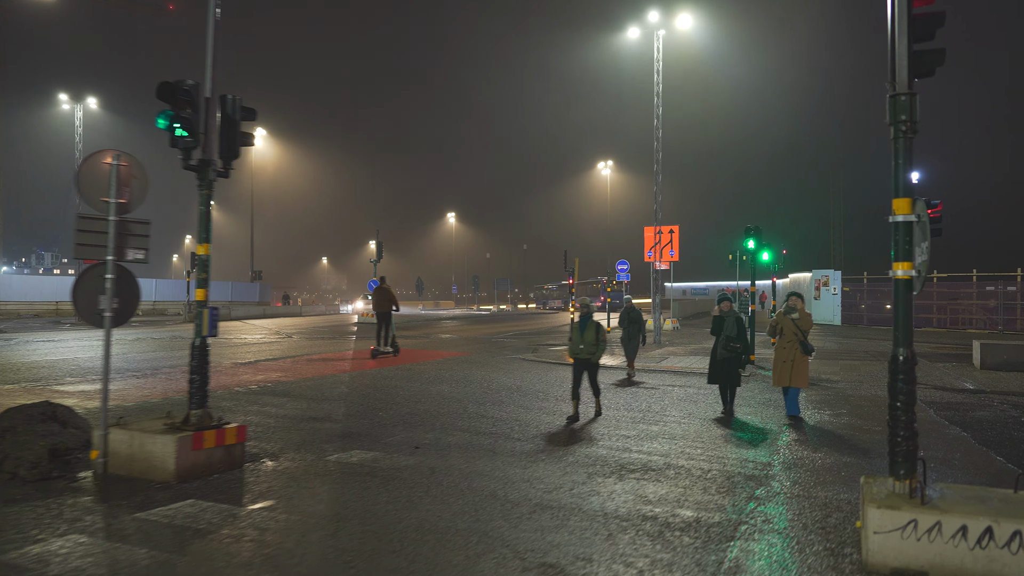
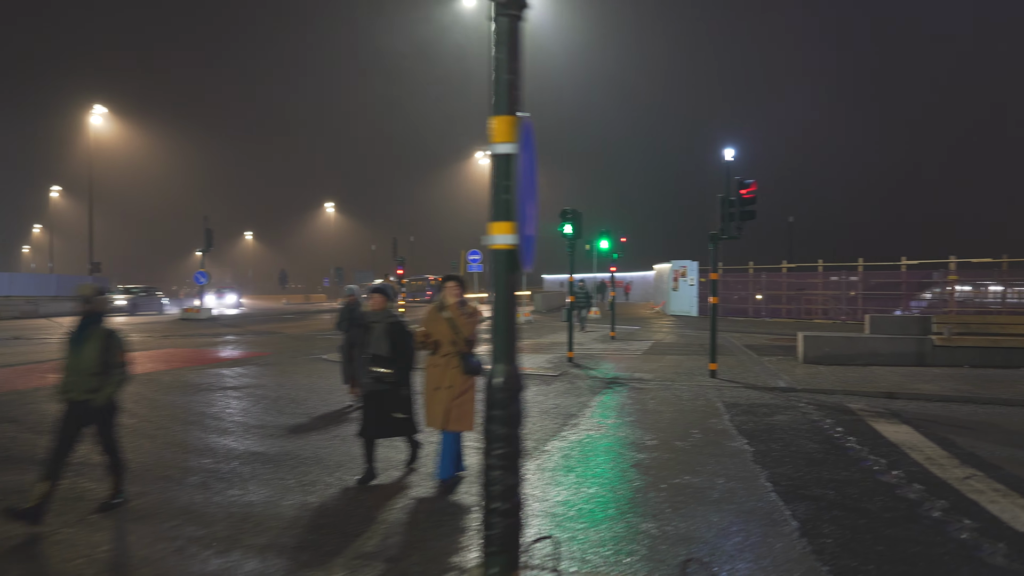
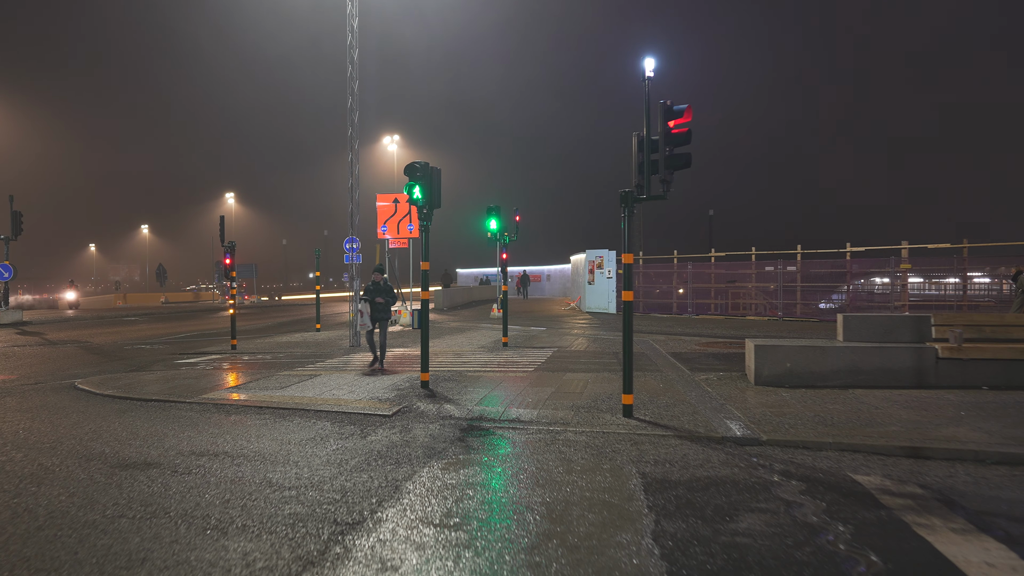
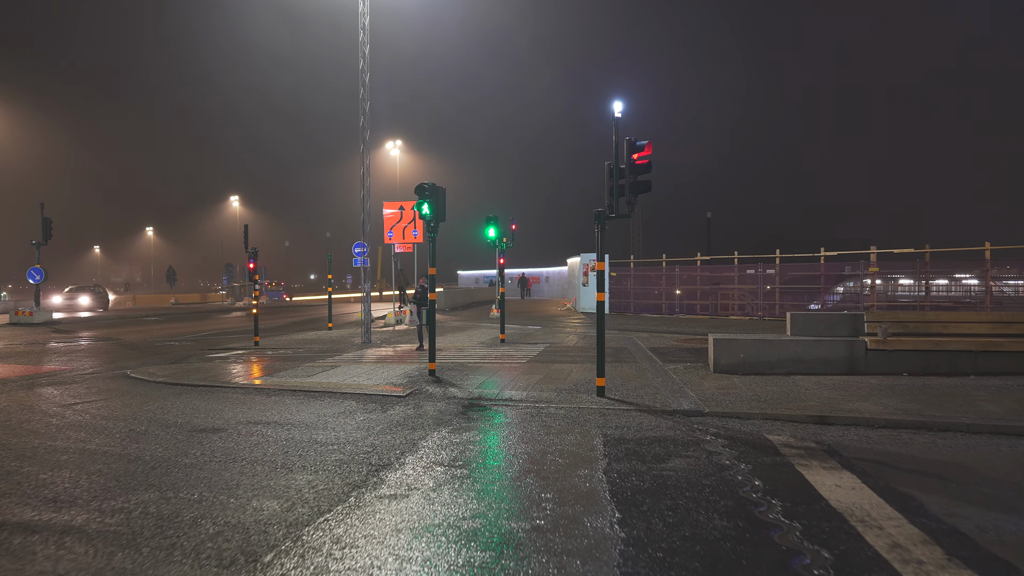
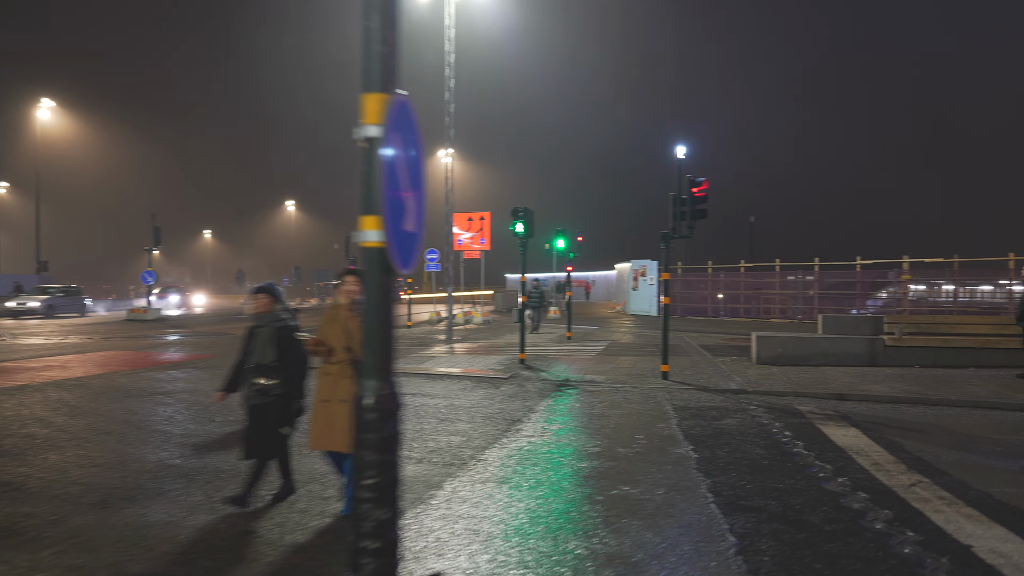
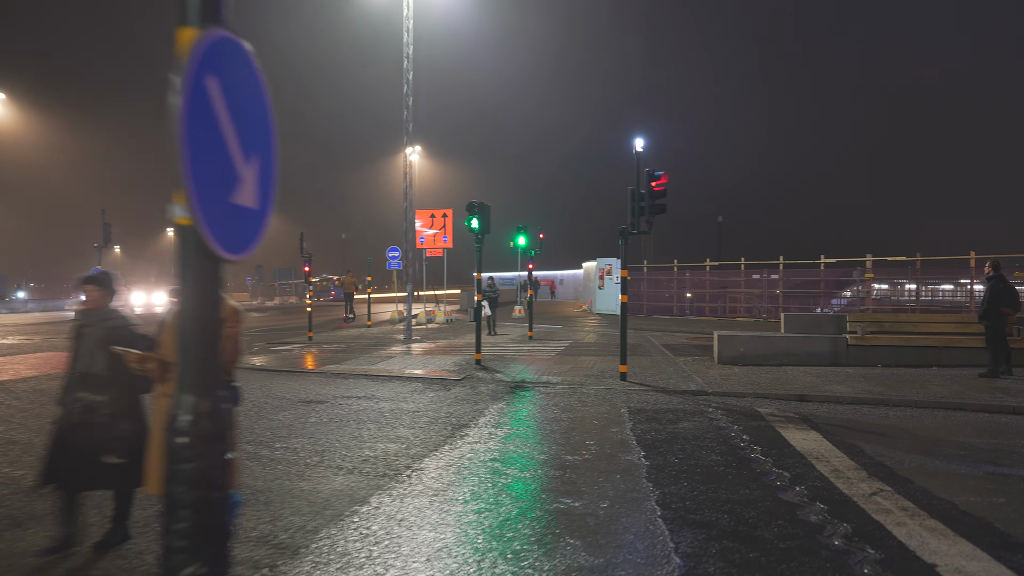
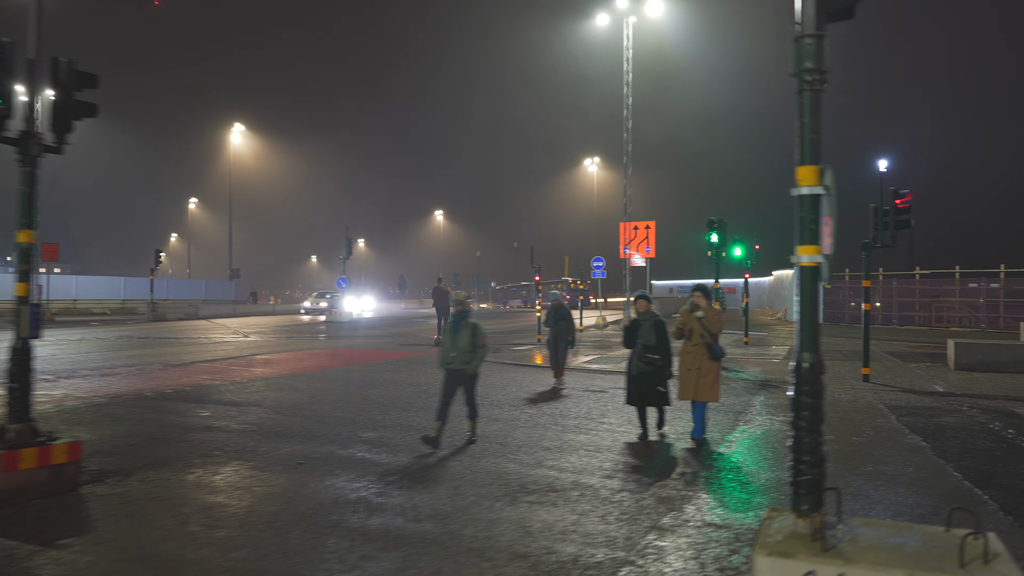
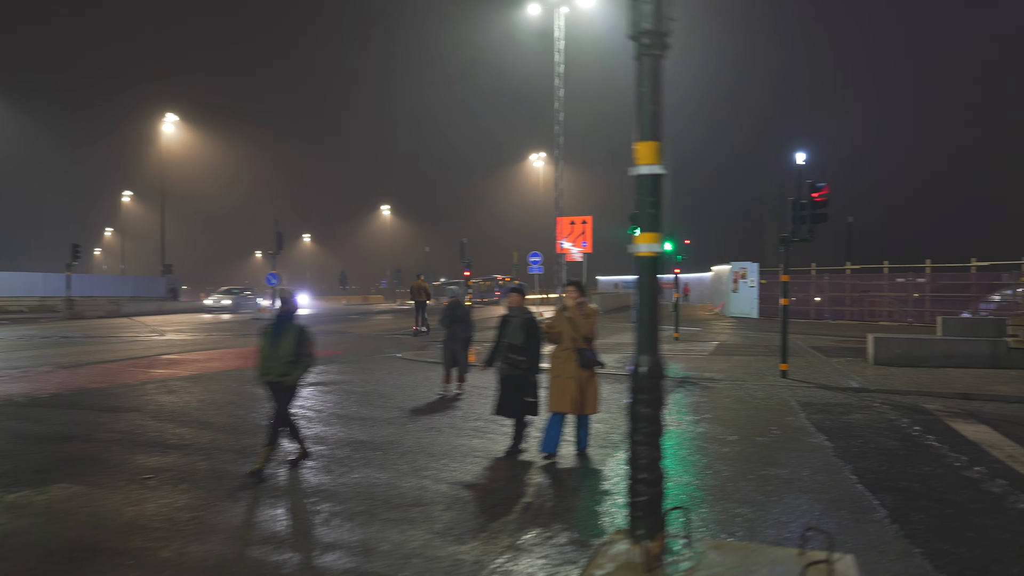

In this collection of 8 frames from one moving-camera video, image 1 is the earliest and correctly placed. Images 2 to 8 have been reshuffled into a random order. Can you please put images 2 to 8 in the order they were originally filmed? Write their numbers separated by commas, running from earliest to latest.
7, 8, 2, 5, 6, 4, 3
